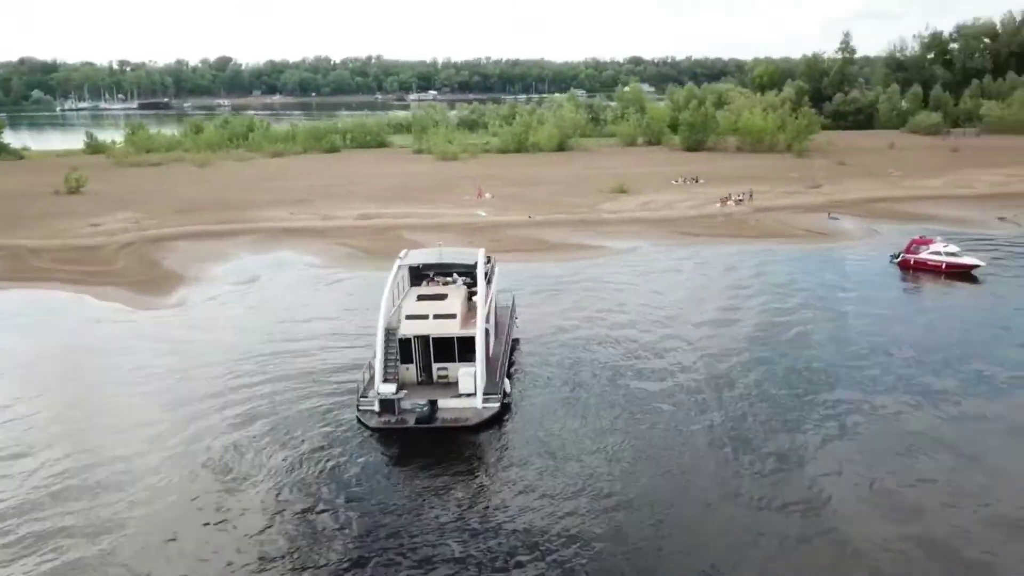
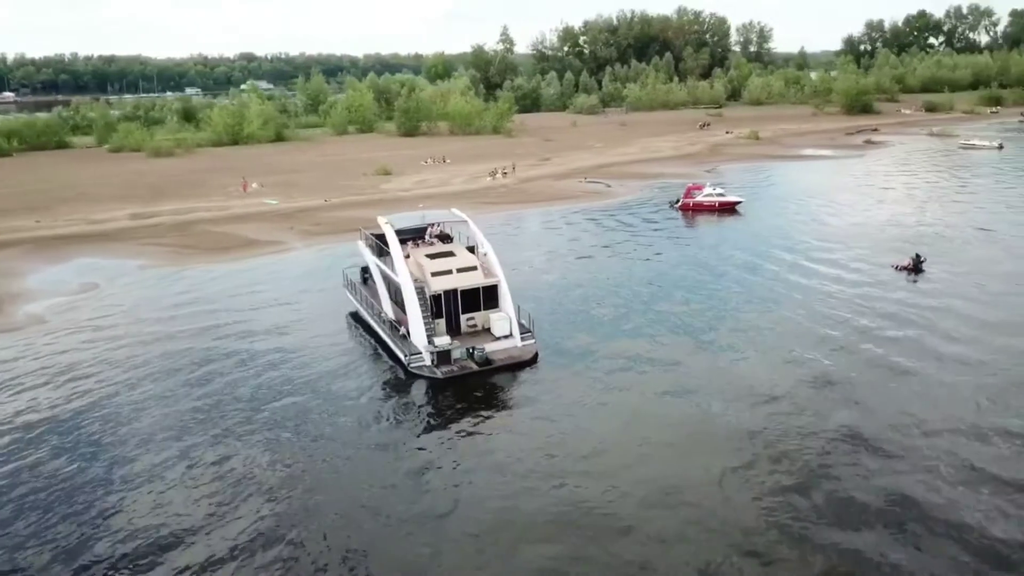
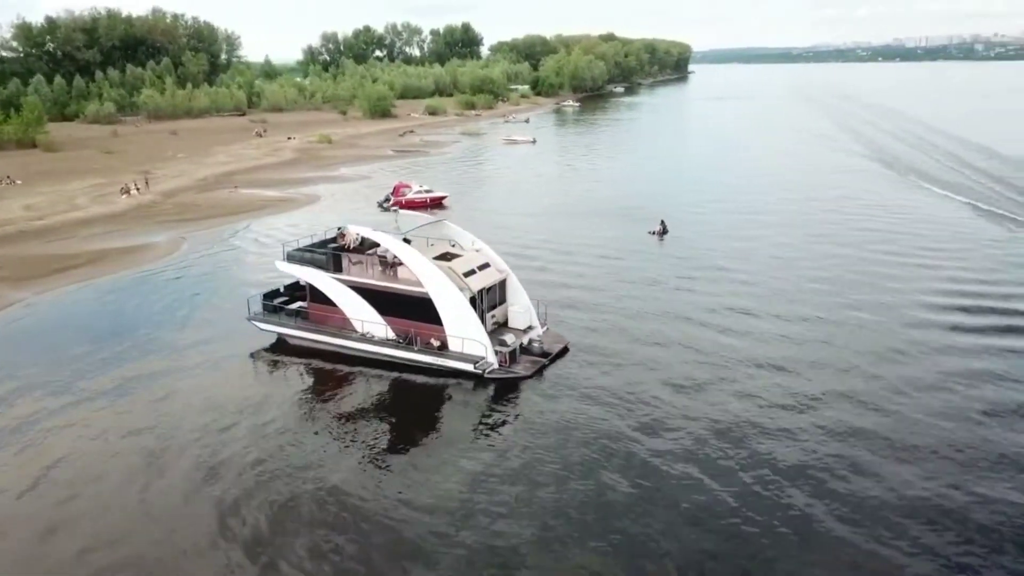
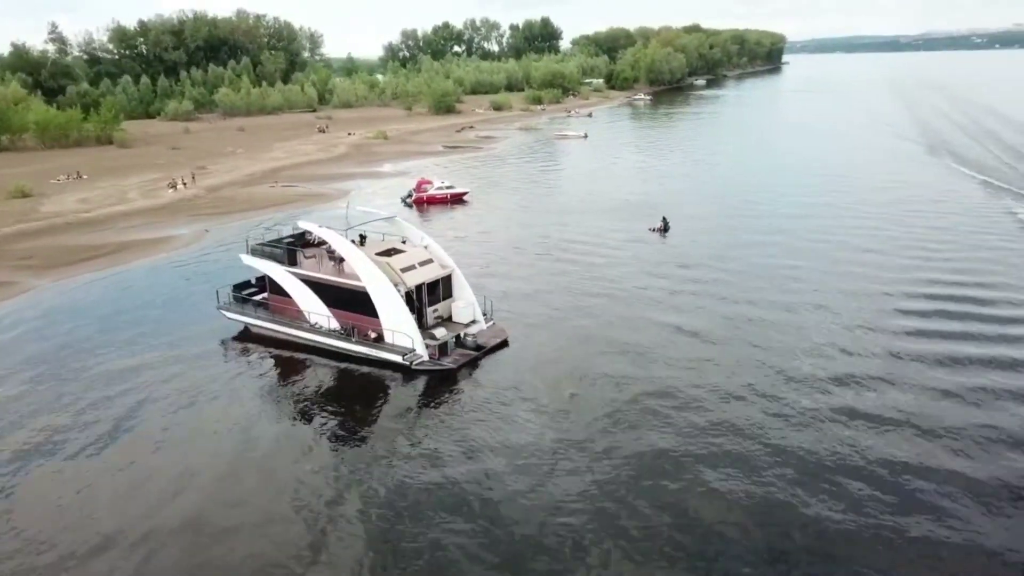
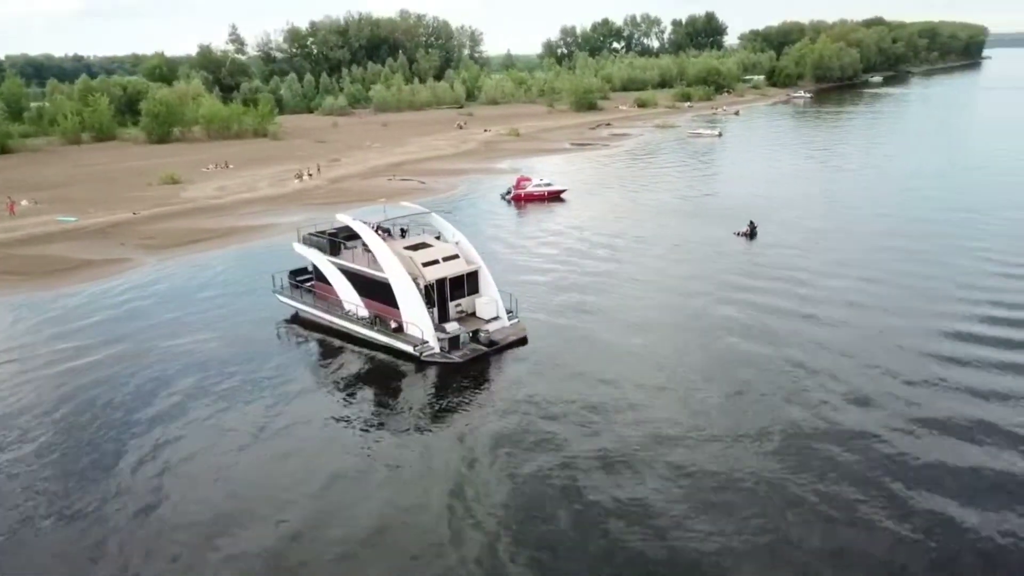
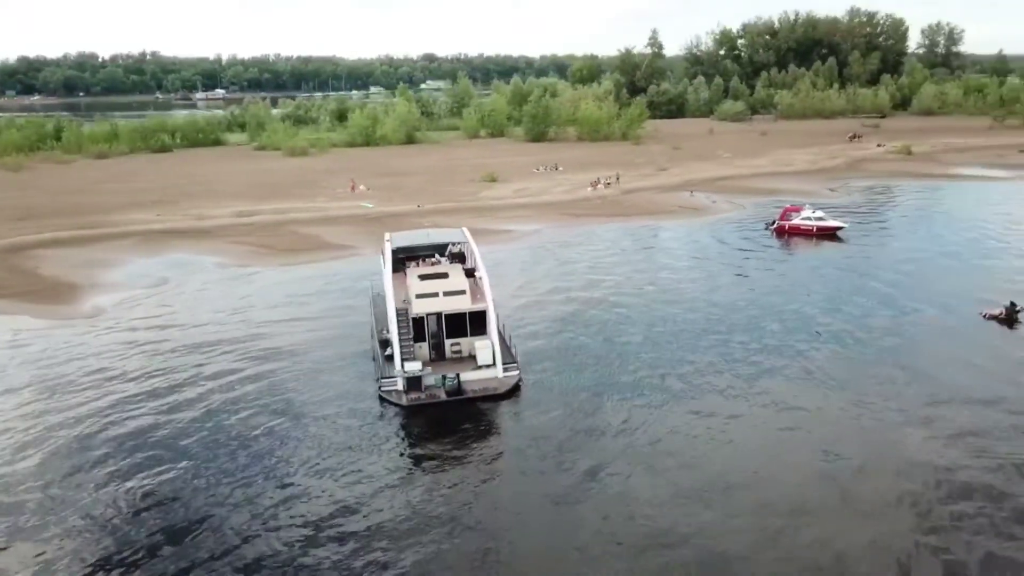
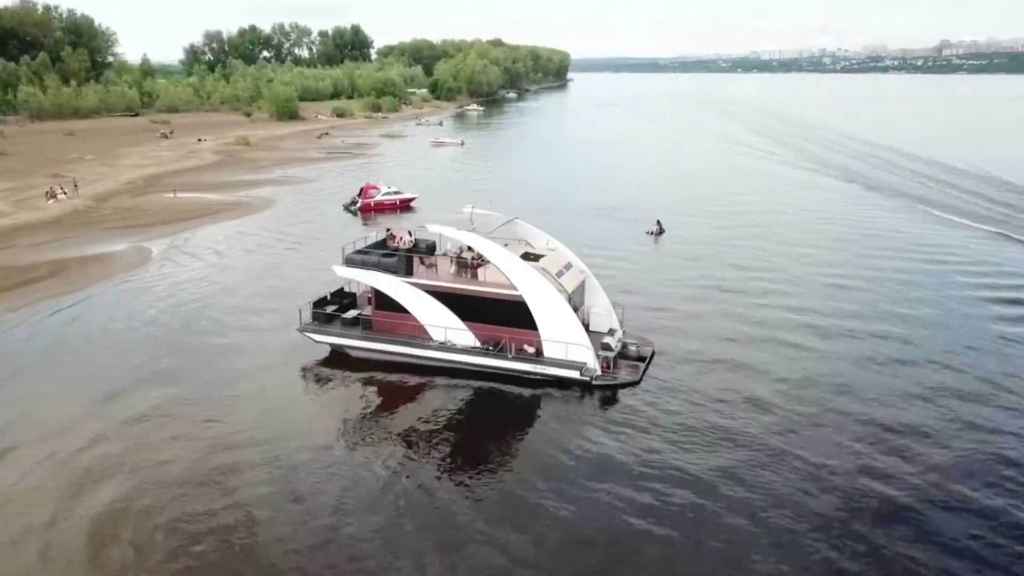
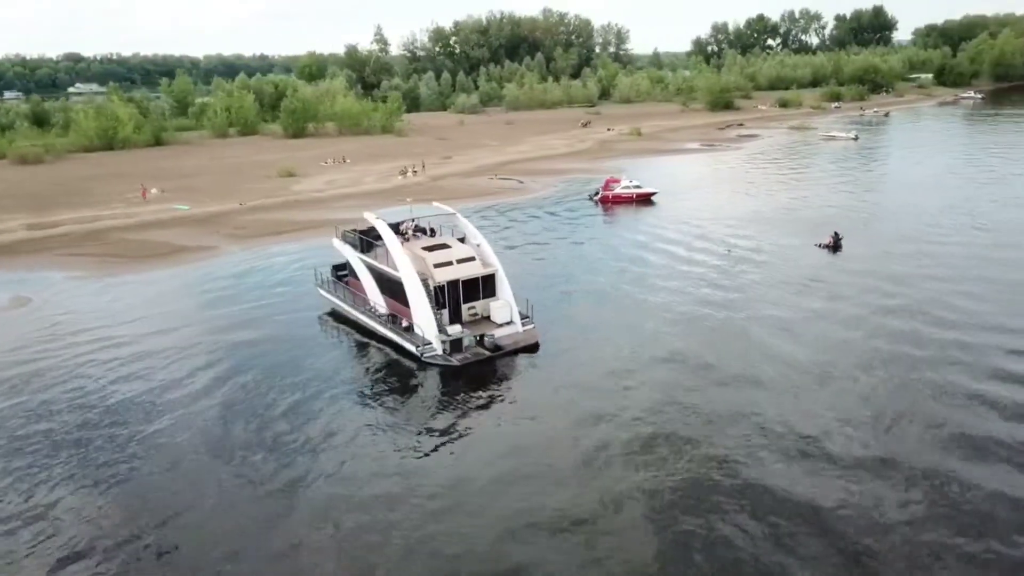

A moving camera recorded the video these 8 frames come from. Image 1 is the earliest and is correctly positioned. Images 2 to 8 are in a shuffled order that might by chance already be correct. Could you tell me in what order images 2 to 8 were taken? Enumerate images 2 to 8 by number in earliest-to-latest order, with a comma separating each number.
6, 2, 8, 5, 4, 3, 7
